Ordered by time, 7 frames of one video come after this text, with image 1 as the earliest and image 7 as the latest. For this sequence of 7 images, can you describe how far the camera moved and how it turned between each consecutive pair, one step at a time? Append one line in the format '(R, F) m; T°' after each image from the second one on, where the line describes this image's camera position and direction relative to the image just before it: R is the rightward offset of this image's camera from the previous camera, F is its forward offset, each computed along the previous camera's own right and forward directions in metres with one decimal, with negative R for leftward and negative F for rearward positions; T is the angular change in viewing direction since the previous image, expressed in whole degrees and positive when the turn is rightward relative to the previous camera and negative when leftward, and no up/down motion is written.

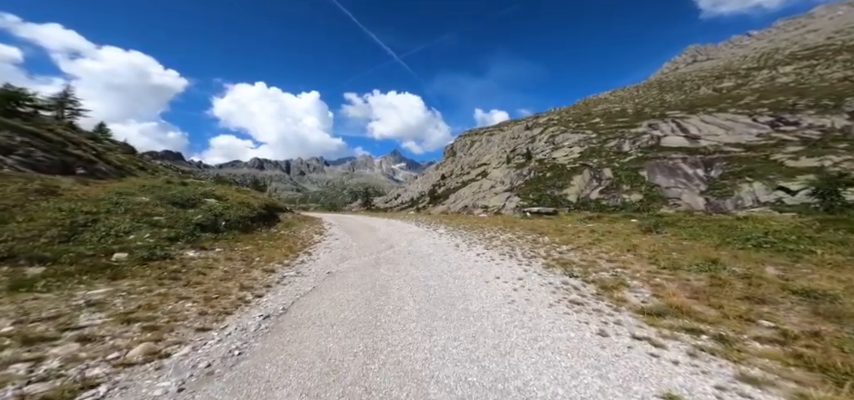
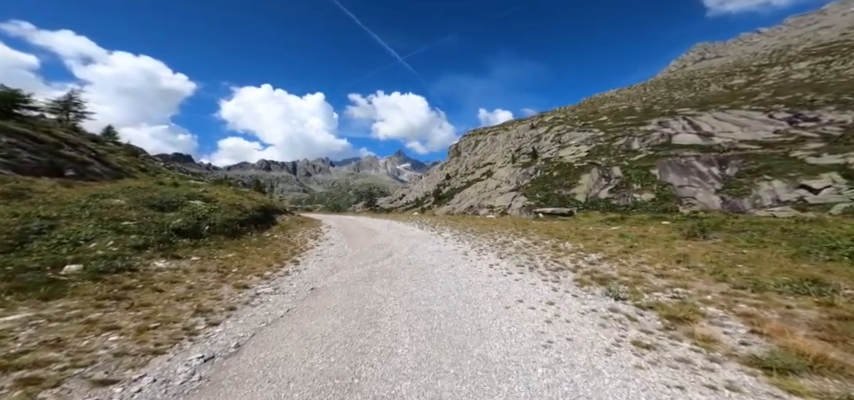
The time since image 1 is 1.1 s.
(+0.1, +2.6) m; -1°
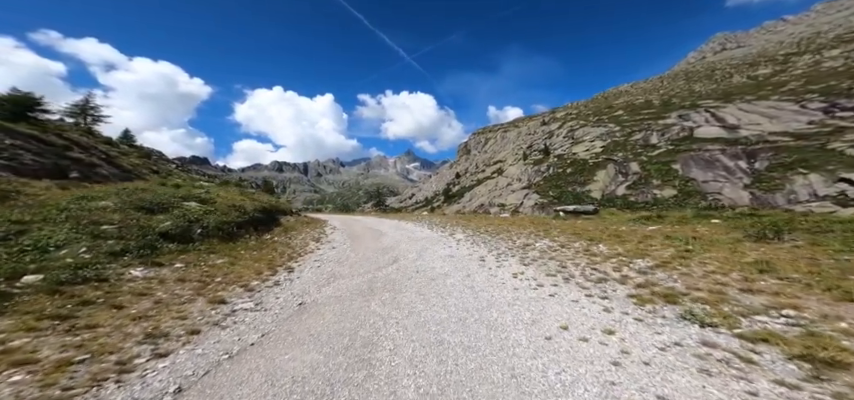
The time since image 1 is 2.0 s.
(0.0, +2.3) m; -2°
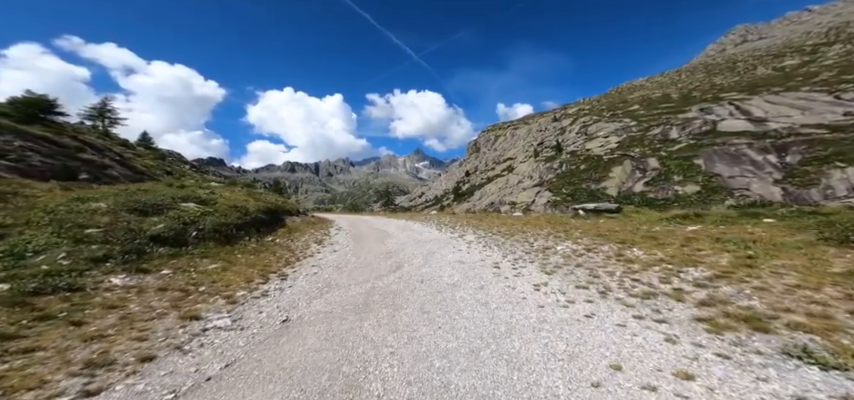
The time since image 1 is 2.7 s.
(+0.2, +1.8) m; -2°
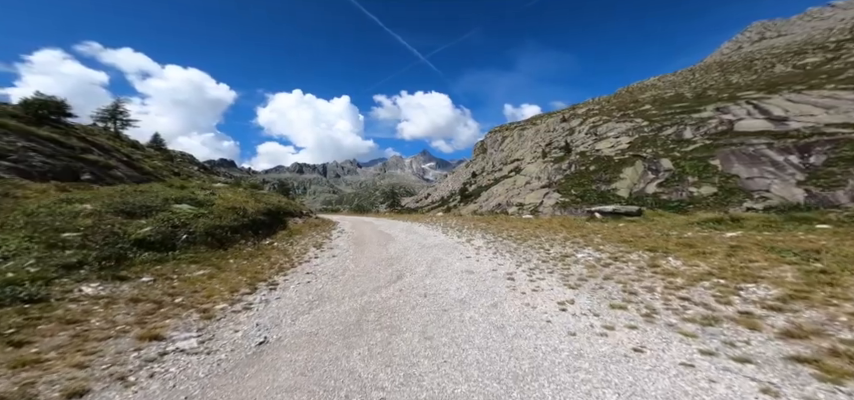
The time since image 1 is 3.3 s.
(+0.1, +1.6) m; -1°
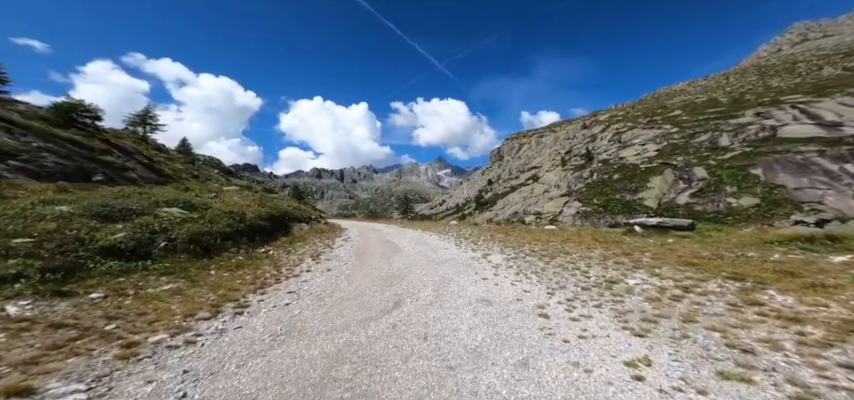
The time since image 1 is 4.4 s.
(+0.3, +2.9) m; -3°
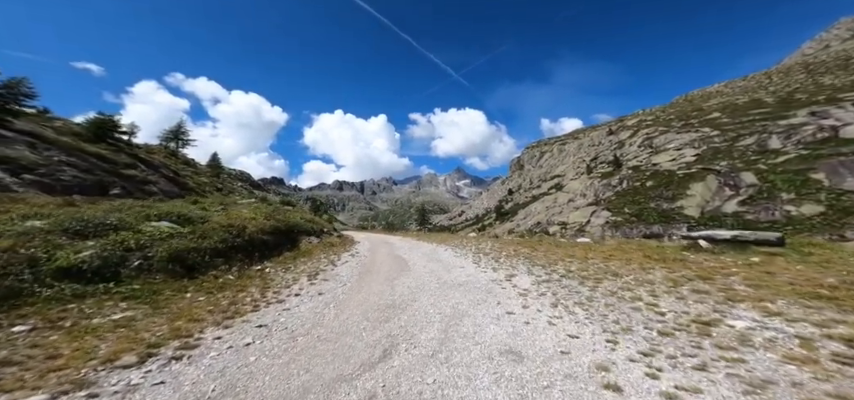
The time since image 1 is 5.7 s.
(+0.5, +3.1) m; -4°
